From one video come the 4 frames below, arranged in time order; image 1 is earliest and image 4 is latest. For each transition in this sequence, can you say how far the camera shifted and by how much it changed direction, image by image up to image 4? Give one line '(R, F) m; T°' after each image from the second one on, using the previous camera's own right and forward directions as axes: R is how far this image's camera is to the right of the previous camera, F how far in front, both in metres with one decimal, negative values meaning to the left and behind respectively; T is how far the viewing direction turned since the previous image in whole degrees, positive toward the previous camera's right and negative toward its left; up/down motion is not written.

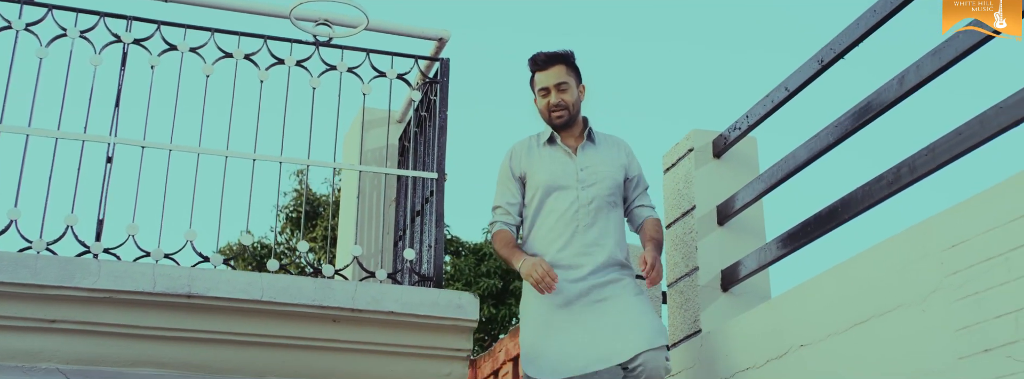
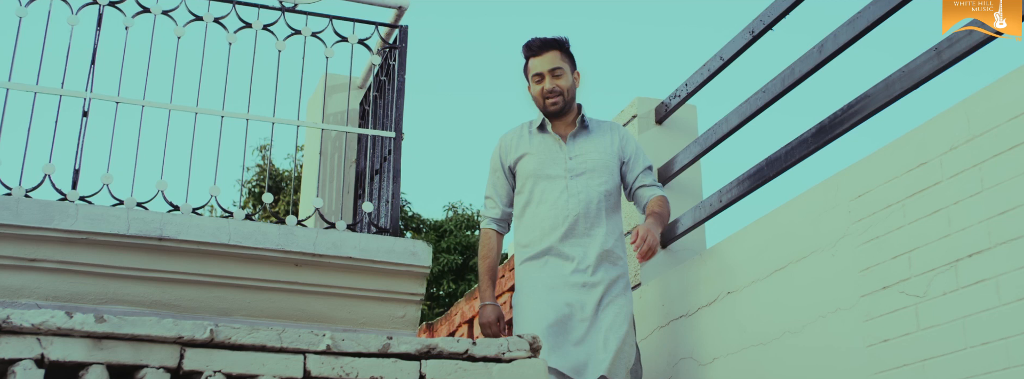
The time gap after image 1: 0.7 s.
(+0.1, -0.2) m; +2°
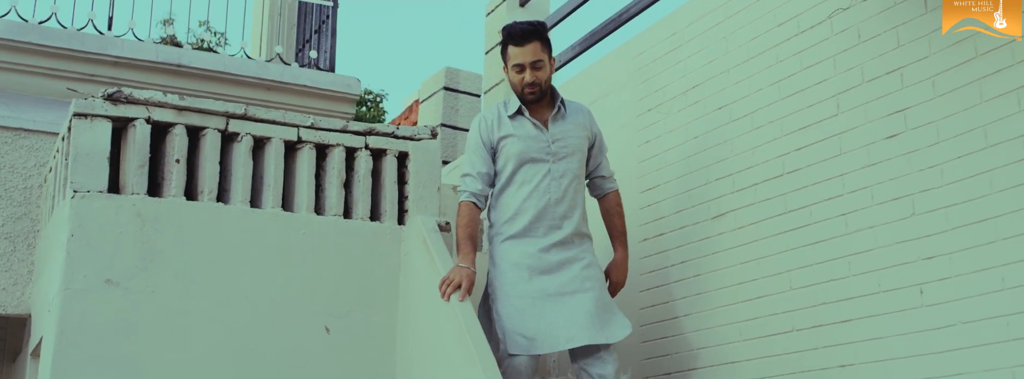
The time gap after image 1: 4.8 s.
(-0.1, -1.4) m; +7°
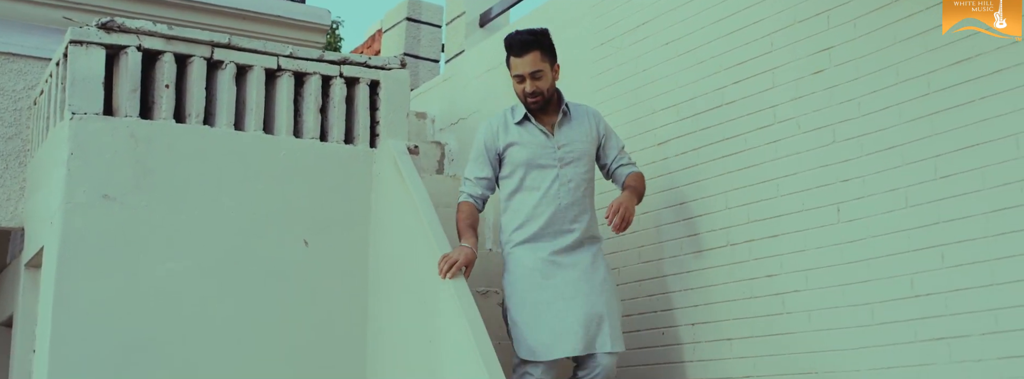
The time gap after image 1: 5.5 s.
(0.0, -0.3) m; +3°
